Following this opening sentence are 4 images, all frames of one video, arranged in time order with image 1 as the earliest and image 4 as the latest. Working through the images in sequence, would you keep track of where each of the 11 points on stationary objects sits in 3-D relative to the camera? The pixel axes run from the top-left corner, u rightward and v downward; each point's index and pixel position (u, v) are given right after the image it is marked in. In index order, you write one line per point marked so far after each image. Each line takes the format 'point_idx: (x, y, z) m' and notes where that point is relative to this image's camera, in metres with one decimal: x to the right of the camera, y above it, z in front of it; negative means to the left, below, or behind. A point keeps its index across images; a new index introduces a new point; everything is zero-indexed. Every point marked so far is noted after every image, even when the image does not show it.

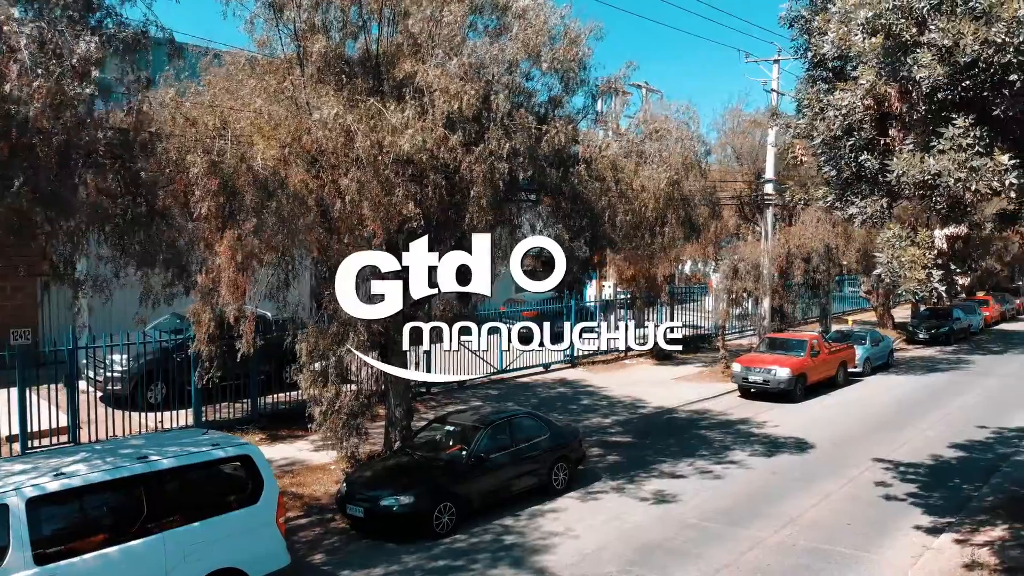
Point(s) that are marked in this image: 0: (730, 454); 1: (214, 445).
0: (+4.1, -3.1, +14.5) m
1: (-2.7, -1.4, +7.0) m
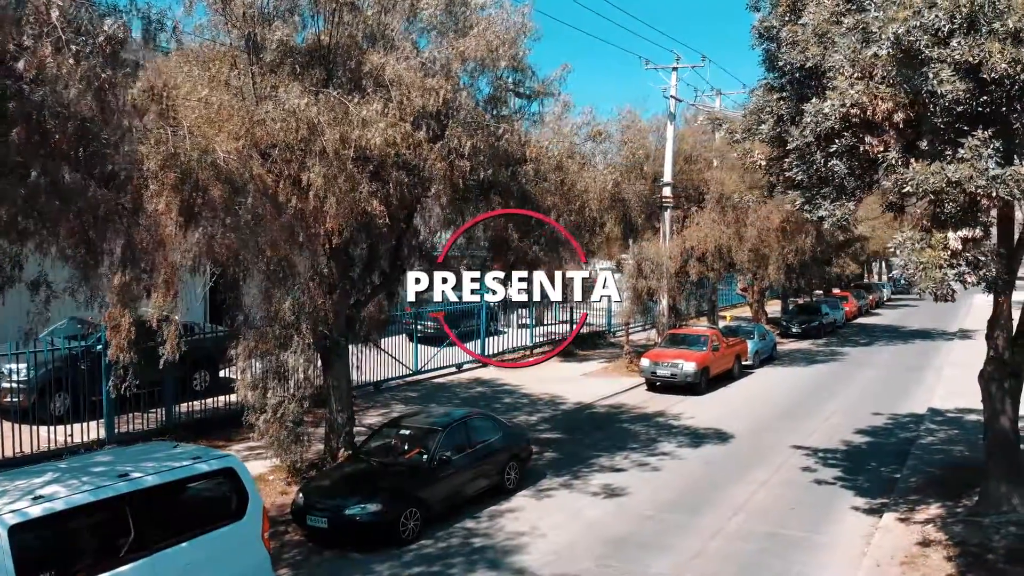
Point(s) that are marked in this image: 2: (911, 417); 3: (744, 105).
0: (+2.9, -3.1, +15.0) m
1: (-2.7, -1.4, +6.5) m
2: (+8.7, -2.8, +16.8) m
3: (+3.0, +2.3, +9.9) m
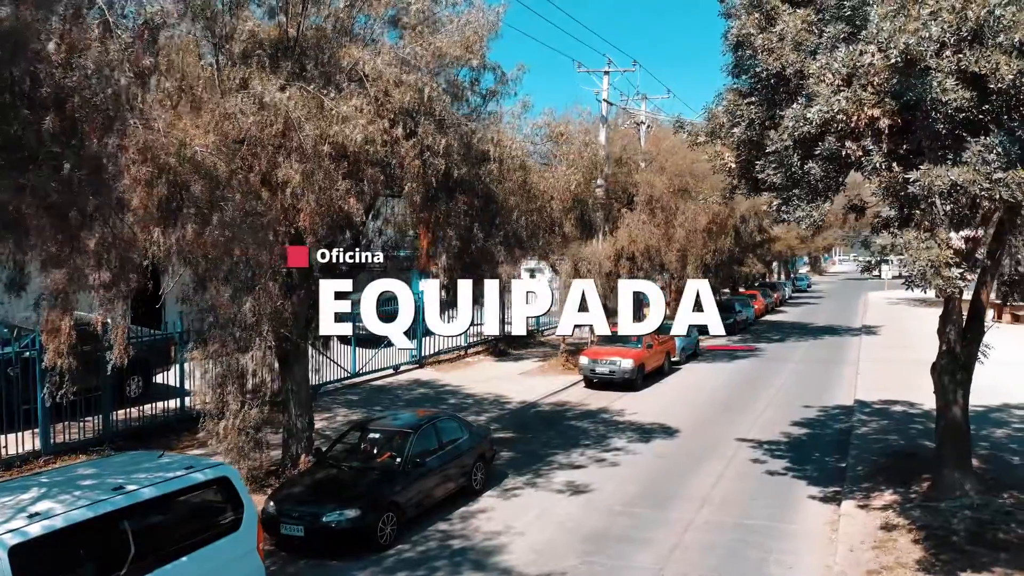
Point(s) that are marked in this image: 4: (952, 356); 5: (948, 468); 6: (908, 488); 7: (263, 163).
0: (+2.0, -3.1, +15.3) m
1: (-2.6, -1.5, +6.2) m
2: (+7.6, -2.8, +17.7) m
3: (+2.6, +2.4, +10.2) m
4: (+5.3, -0.8, +9.2) m
5: (+5.2, -2.2, +9.2) m
6: (+5.3, -2.7, +10.3) m
7: (-2.9, +1.4, +8.9) m
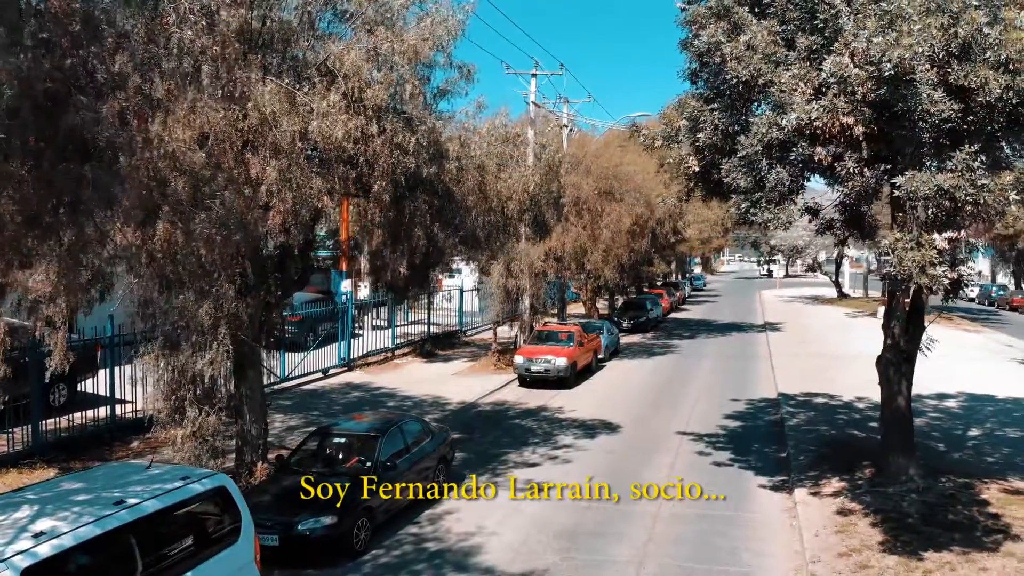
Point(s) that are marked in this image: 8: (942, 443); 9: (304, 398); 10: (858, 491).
0: (+0.9, -3.1, +15.5) m
1: (-2.5, -1.5, +5.9) m
2: (+6.2, -2.8, +18.6) m
3: (+2.2, +2.4, +10.5) m
4: (+4.9, -0.8, +9.8) m
5: (+4.9, -2.1, +9.8) m
6: (+4.9, -2.7, +11.0) m
7: (-3.1, +1.4, +8.5) m
8: (+6.9, -2.5, +12.4) m
9: (-5.3, -2.8, +19.6) m
10: (+4.5, -2.6, +10.0) m
